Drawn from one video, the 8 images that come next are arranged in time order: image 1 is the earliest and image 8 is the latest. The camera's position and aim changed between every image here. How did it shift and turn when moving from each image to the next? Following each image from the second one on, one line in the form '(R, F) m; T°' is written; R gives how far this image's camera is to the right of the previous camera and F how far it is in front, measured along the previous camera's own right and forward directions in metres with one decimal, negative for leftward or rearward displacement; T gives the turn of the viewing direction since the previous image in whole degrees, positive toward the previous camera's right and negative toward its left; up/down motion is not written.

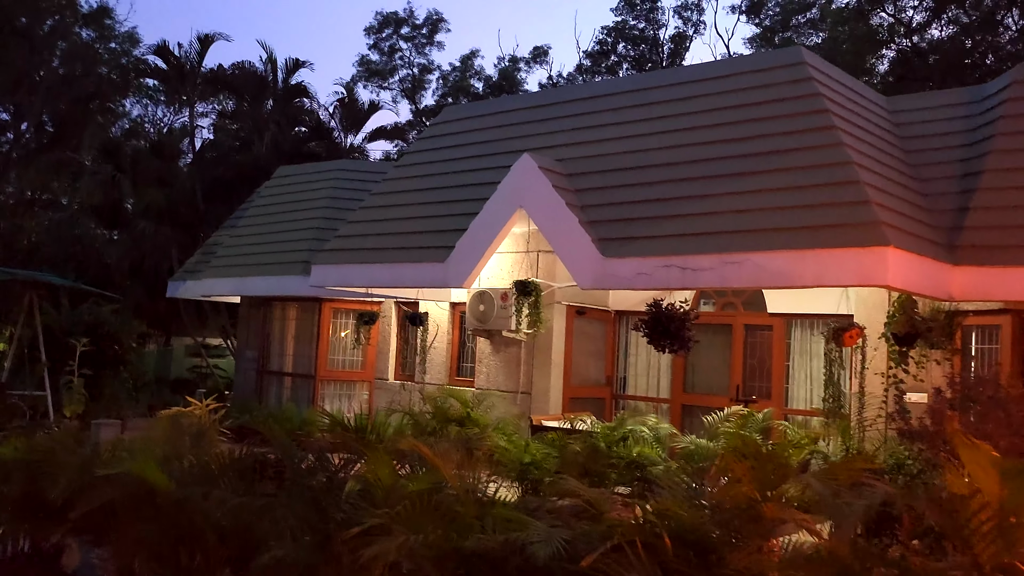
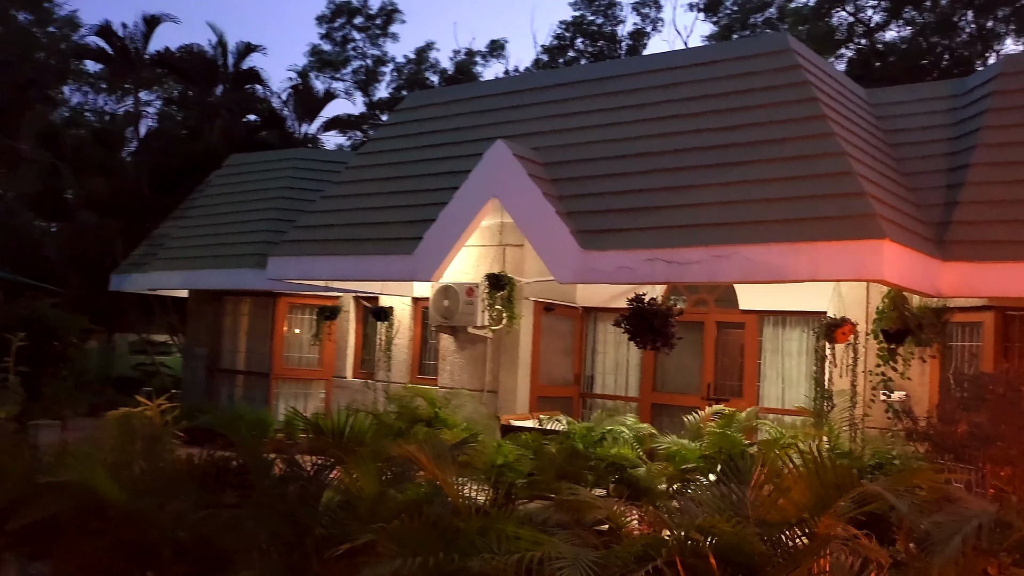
(-0.2, +0.4) m; +3°
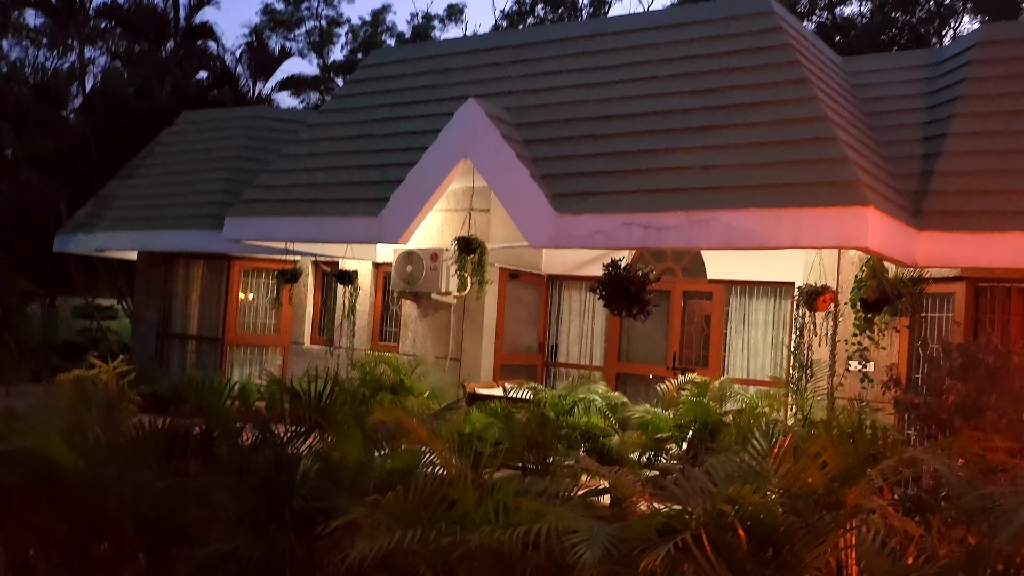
(-0.2, +0.2) m; +3°
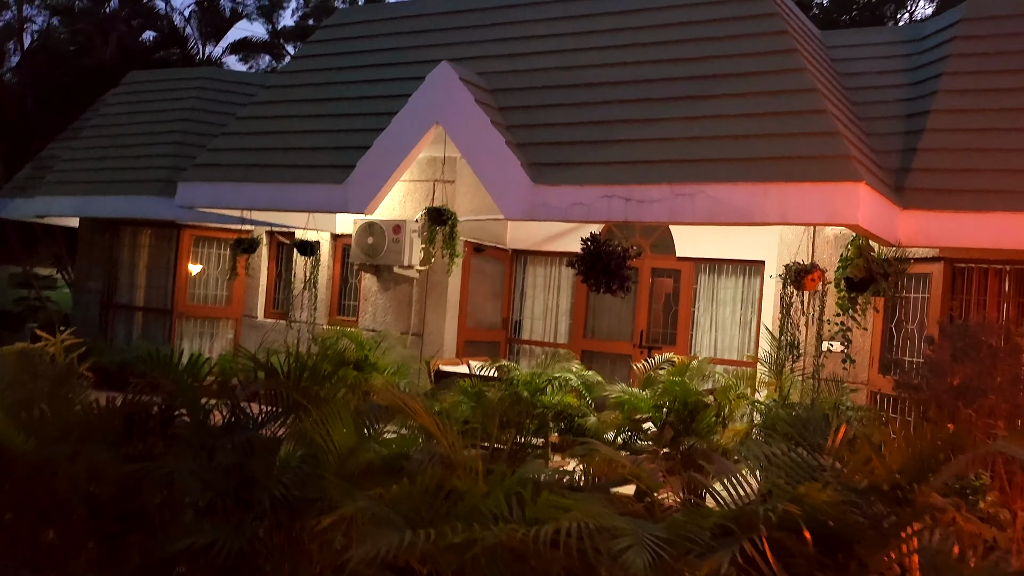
(-0.2, +0.3) m; +3°
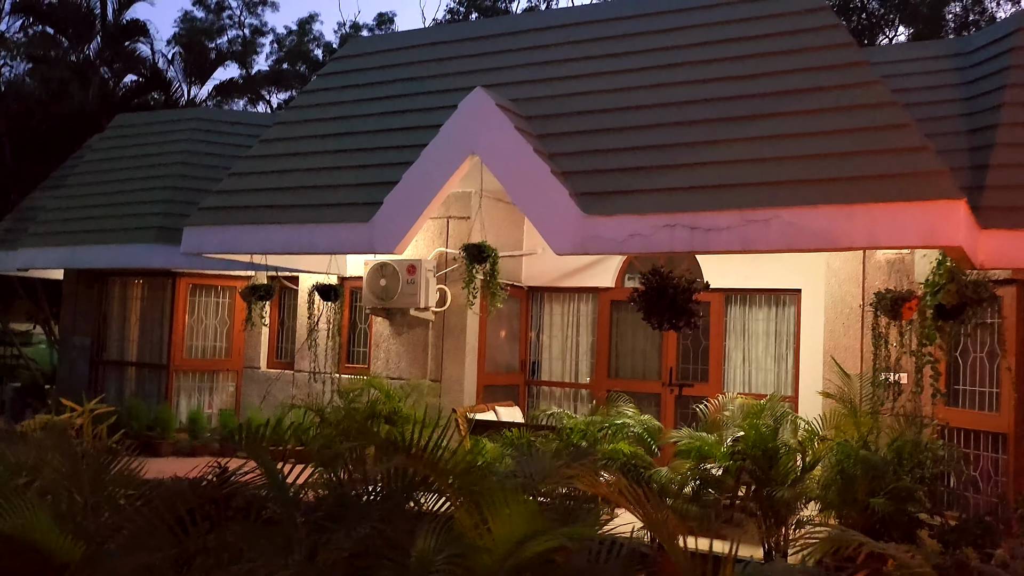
(-0.6, +0.6) m; +2°
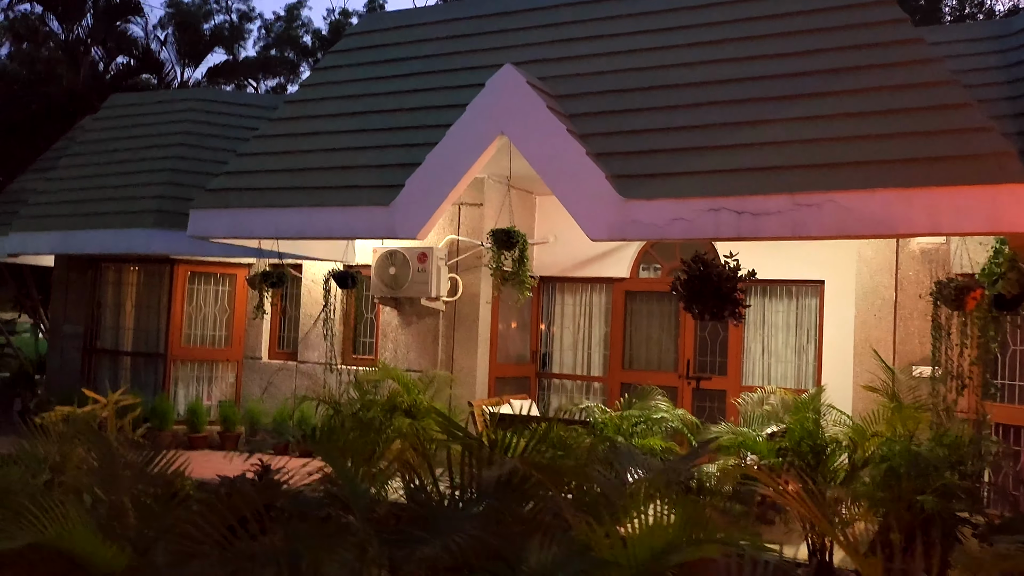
(-0.3, +0.3) m; +1°
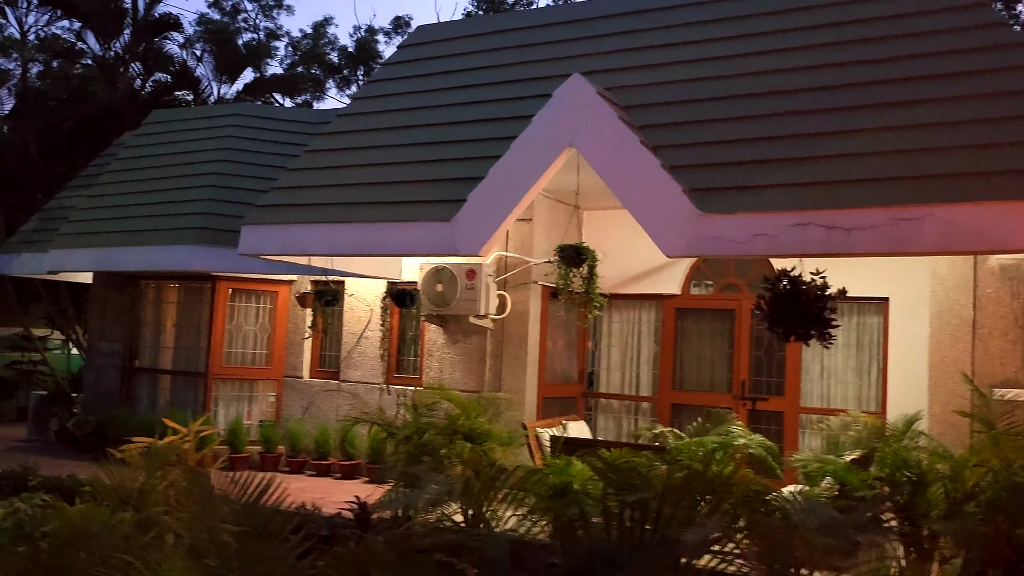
(-0.4, +0.3) m; -1°
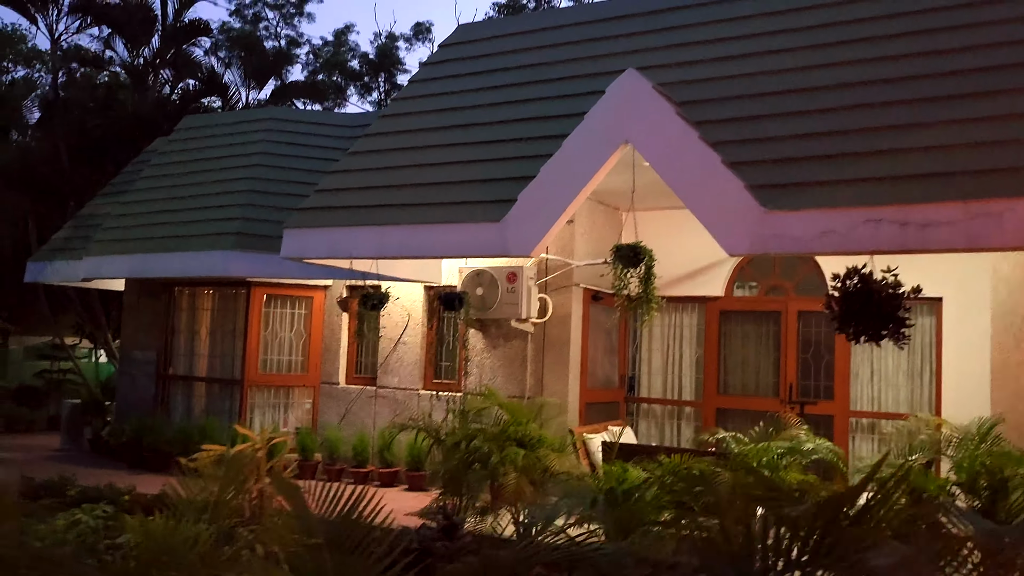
(-0.3, +0.2) m; -1°
